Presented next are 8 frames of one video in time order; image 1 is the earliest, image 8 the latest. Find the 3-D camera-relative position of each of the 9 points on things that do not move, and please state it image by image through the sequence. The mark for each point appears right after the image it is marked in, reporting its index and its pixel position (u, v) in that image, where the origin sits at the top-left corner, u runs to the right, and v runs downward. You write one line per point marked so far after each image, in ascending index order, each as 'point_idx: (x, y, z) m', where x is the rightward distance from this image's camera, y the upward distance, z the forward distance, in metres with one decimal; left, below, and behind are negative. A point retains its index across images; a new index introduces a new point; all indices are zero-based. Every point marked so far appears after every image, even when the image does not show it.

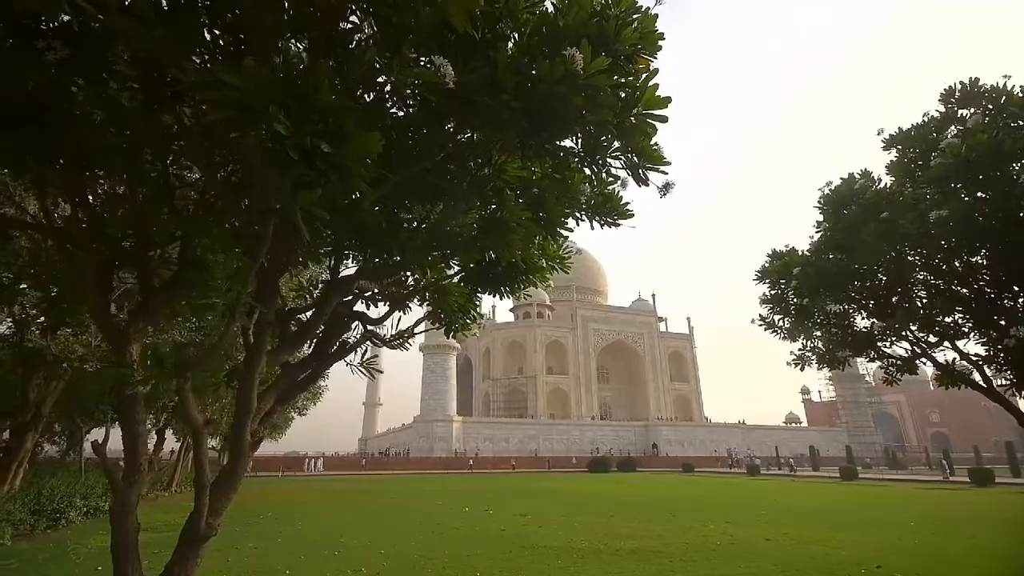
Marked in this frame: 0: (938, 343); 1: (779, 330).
0: (+4.4, -0.6, +6.4) m
1: (+3.1, -0.5, +7.2) m
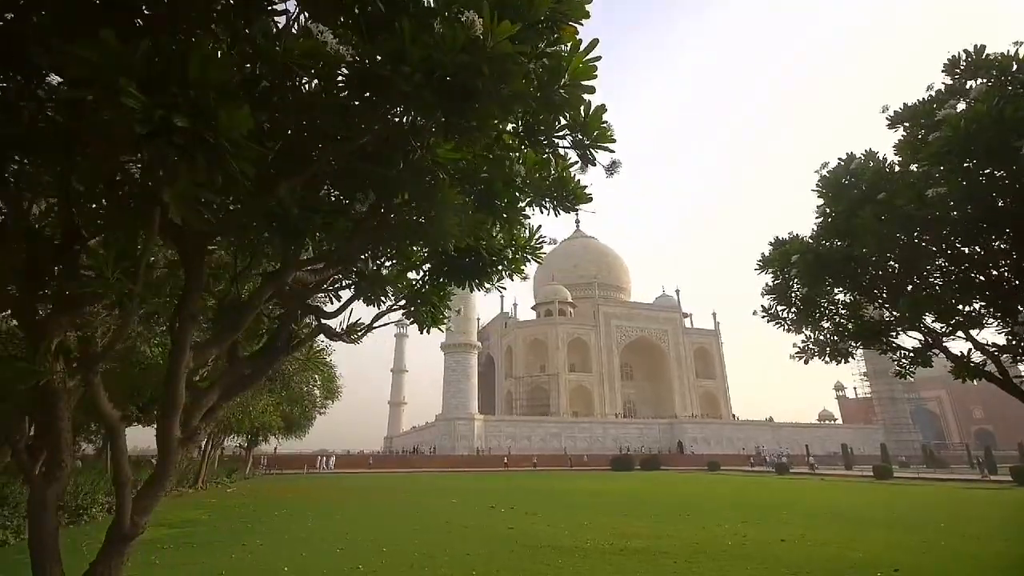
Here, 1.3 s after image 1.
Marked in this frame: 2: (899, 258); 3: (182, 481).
0: (+4.3, -0.5, +6.1) m
1: (+3.0, -0.4, +6.9) m
2: (+3.7, +0.3, +5.8) m
3: (-10.1, -6.0, +19.0) m
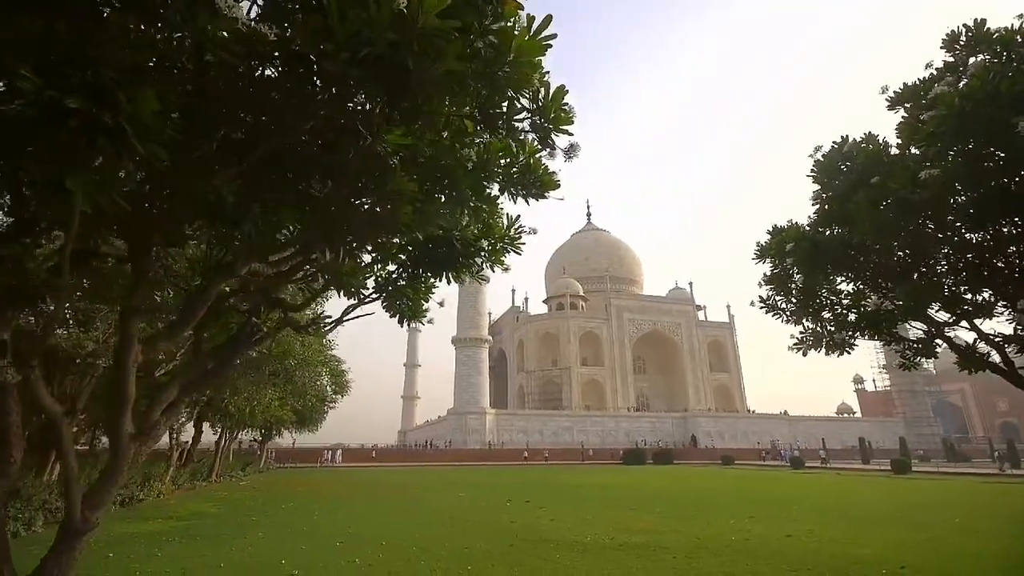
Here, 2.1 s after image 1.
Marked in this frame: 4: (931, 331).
0: (+4.2, -0.3, +5.9) m
1: (+3.0, -0.3, +6.7) m
2: (+3.6, +0.4, +5.6) m
3: (-9.8, -5.9, +19.2) m
4: (+4.0, -0.4, +6.0) m
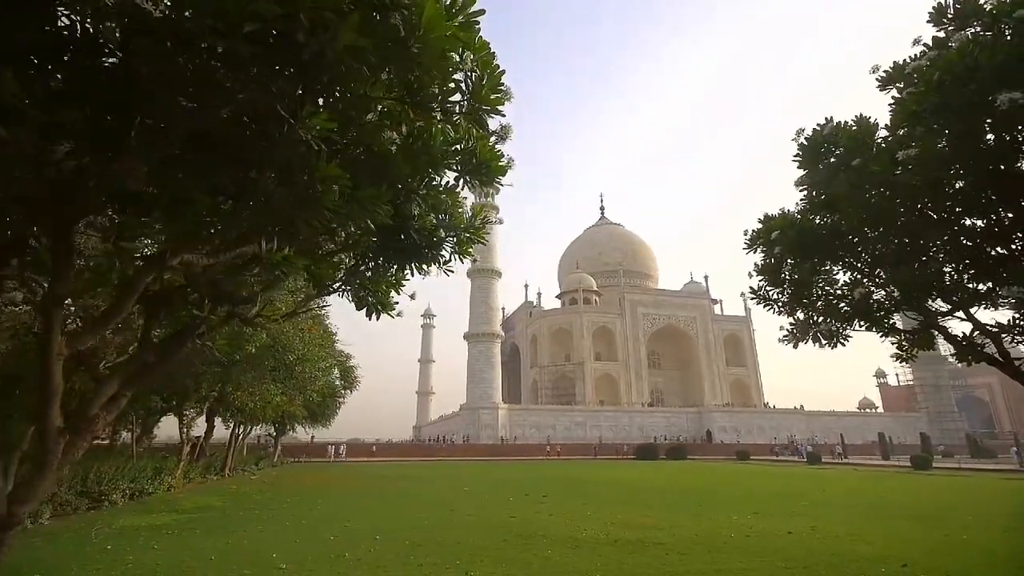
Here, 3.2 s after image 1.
0: (+4.0, -0.2, +5.6) m
1: (+2.8, -0.2, +6.5) m
2: (+3.4, +0.5, +5.4) m
3: (-9.6, -5.8, +19.4) m
4: (+3.8, -0.3, +5.8) m
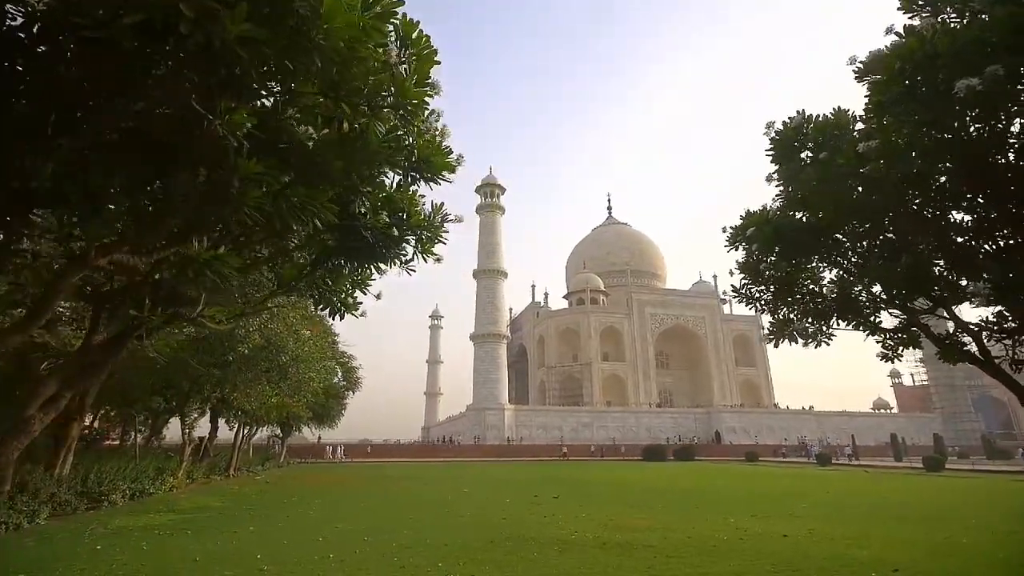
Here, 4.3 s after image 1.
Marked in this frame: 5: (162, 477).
0: (+3.7, -0.2, +5.5) m
1: (+2.6, -0.2, +6.4) m
2: (+3.2, +0.5, +5.3) m
3: (-9.5, -5.8, +19.5) m
4: (+3.6, -0.3, +5.7) m
5: (-8.8, -4.8, +15.5) m
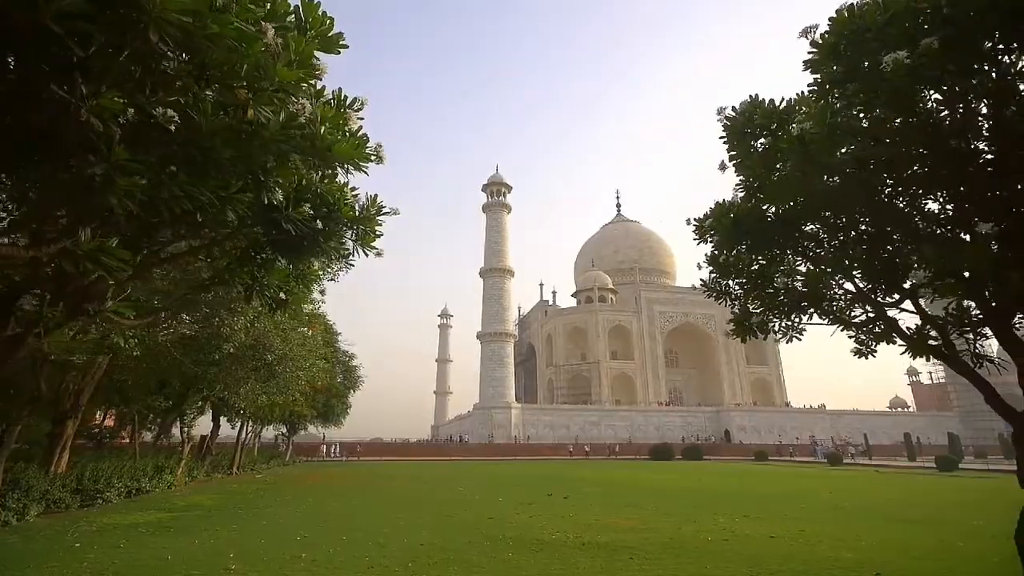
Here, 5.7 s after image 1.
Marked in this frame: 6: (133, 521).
0: (+3.3, -0.2, +5.3) m
1: (+2.2, -0.1, +6.2) m
2: (+2.8, +0.6, +5.0) m
3: (-9.5, -5.8, +19.7) m
4: (+3.2, -0.2, +5.4) m
5: (-8.9, -4.8, +15.6) m
6: (-6.5, -4.0, +10.5) m
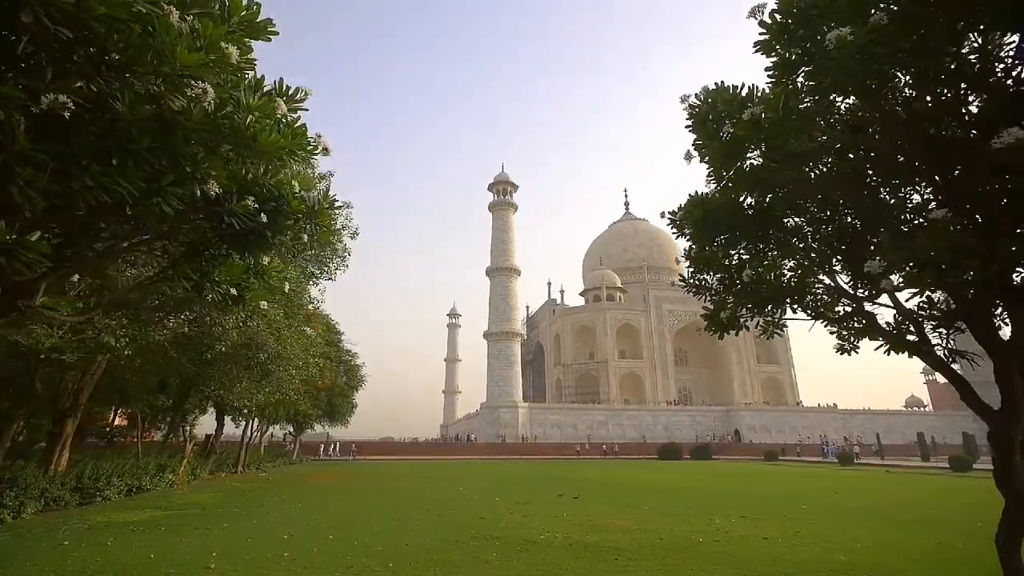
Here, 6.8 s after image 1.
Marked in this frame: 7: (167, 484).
0: (+3.1, -0.1, +5.1) m
1: (+1.9, 0.0, +6.0) m
2: (+2.5, +0.6, +4.9) m
3: (-9.4, -5.8, +19.8) m
4: (+2.9, -0.2, +5.3) m
5: (-8.9, -4.8, +15.7) m
6: (-6.6, -4.0, +10.5) m
7: (-8.8, -5.0, +15.6) m
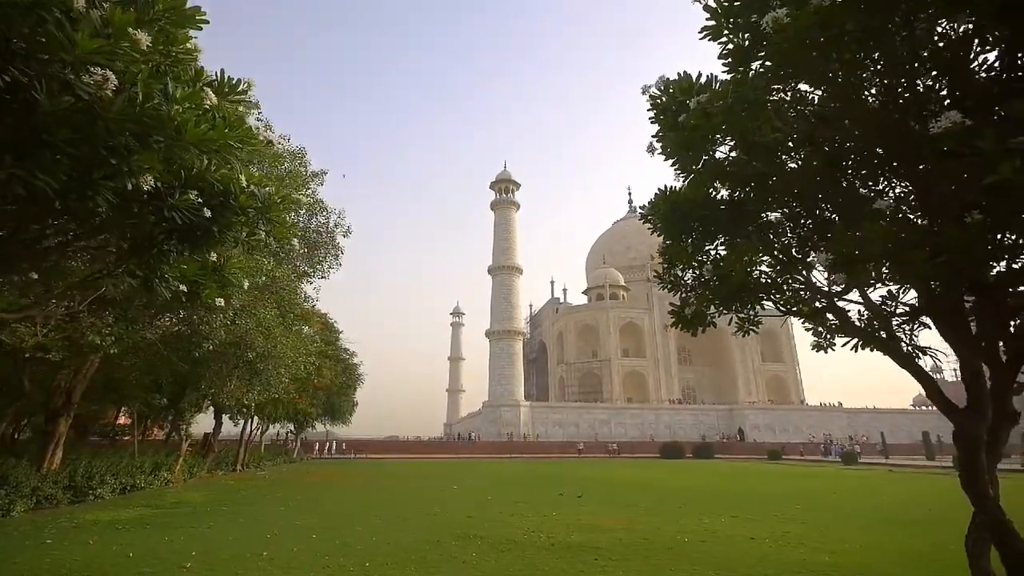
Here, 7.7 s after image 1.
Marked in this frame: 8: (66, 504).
0: (+2.8, -0.1, +5.0) m
1: (+1.7, 0.0, +5.9) m
2: (+2.2, +0.7, +4.8) m
3: (-9.5, -5.8, +19.9) m
4: (+2.6, -0.1, +5.1) m
5: (-9.1, -4.7, +15.7) m
6: (-6.8, -3.9, +10.5) m
7: (-8.9, -5.0, +15.7) m
8: (-8.8, -4.3, +12.2) m
